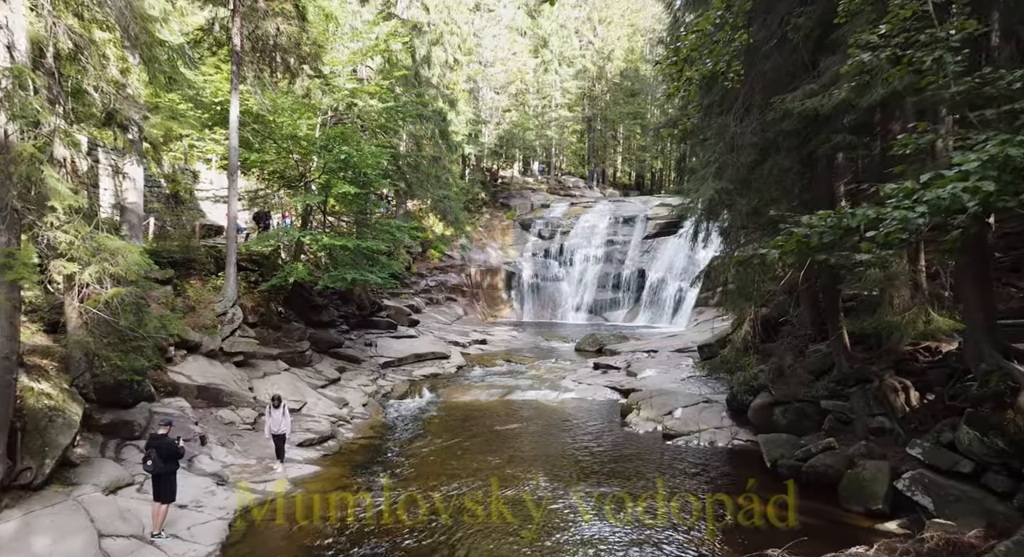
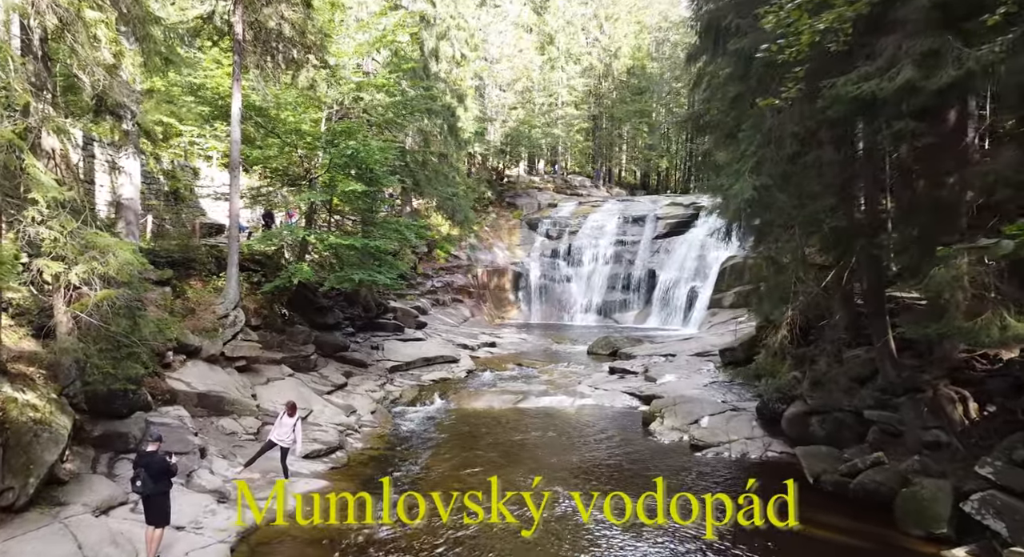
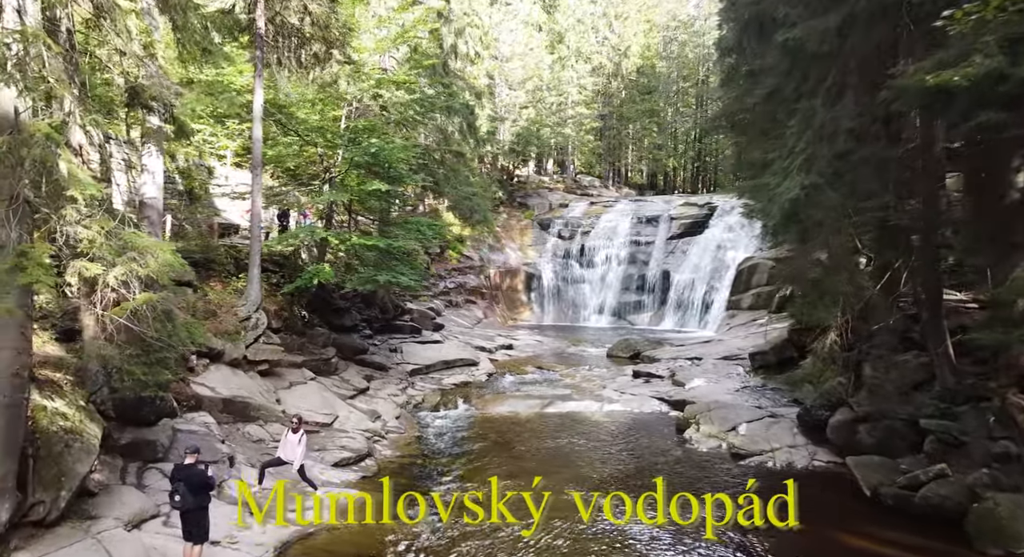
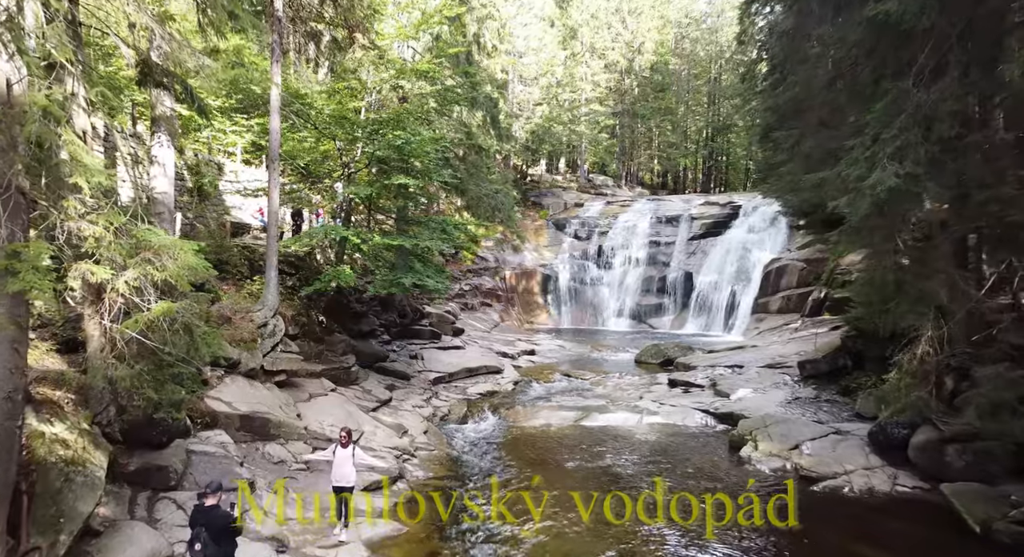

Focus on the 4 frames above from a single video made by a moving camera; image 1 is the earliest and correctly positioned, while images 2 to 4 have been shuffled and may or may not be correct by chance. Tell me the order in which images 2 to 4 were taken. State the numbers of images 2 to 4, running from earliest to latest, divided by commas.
2, 3, 4
